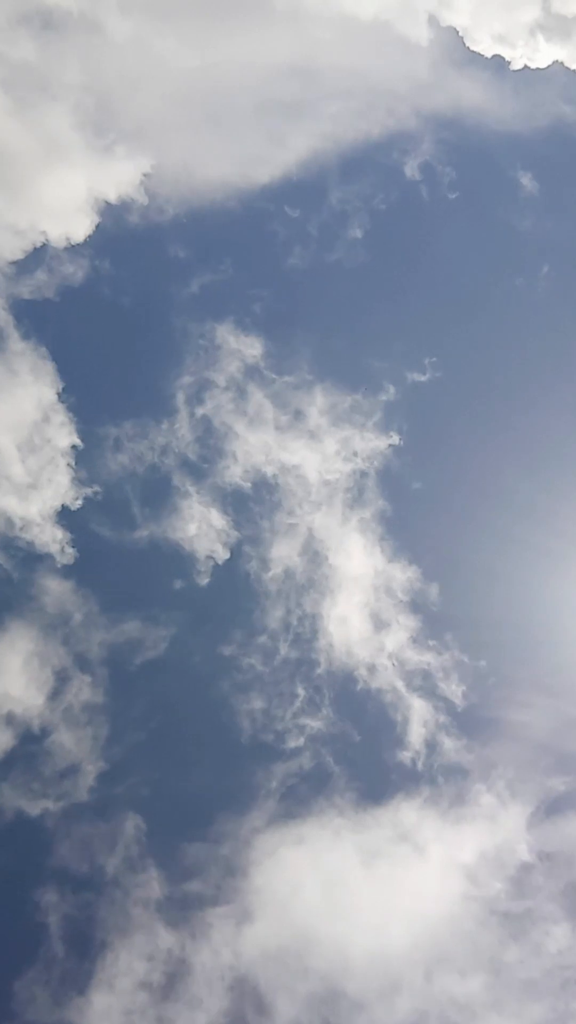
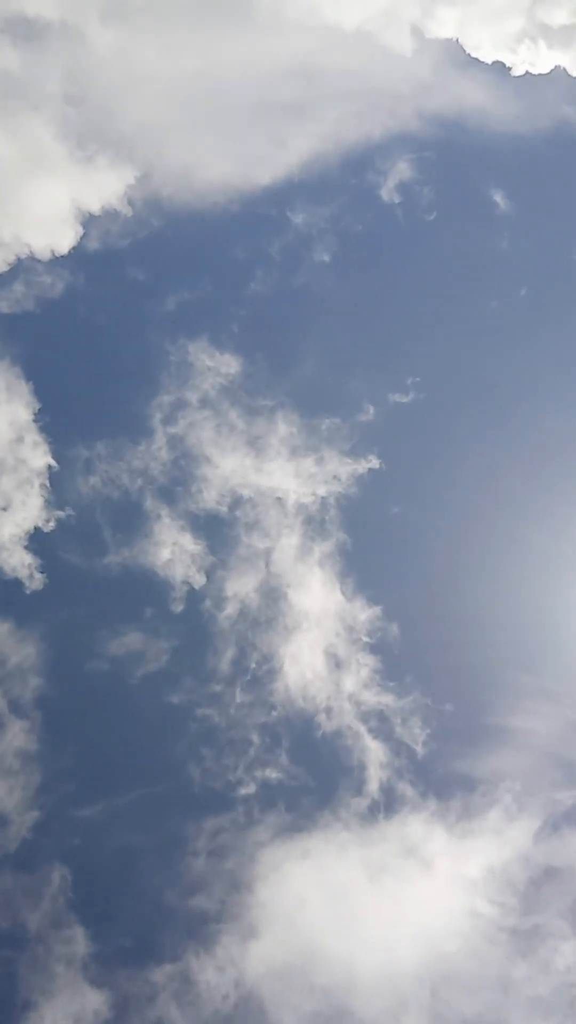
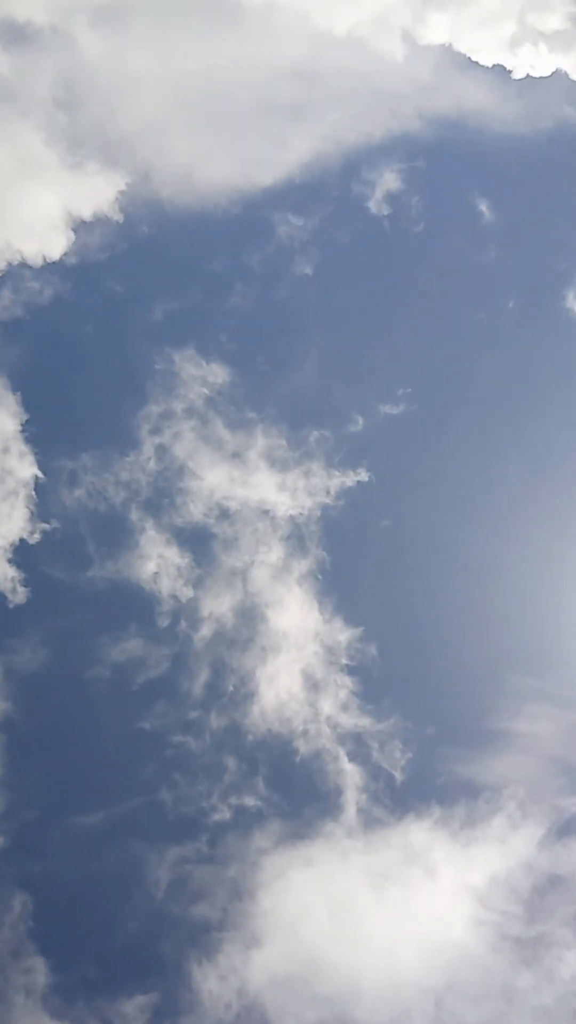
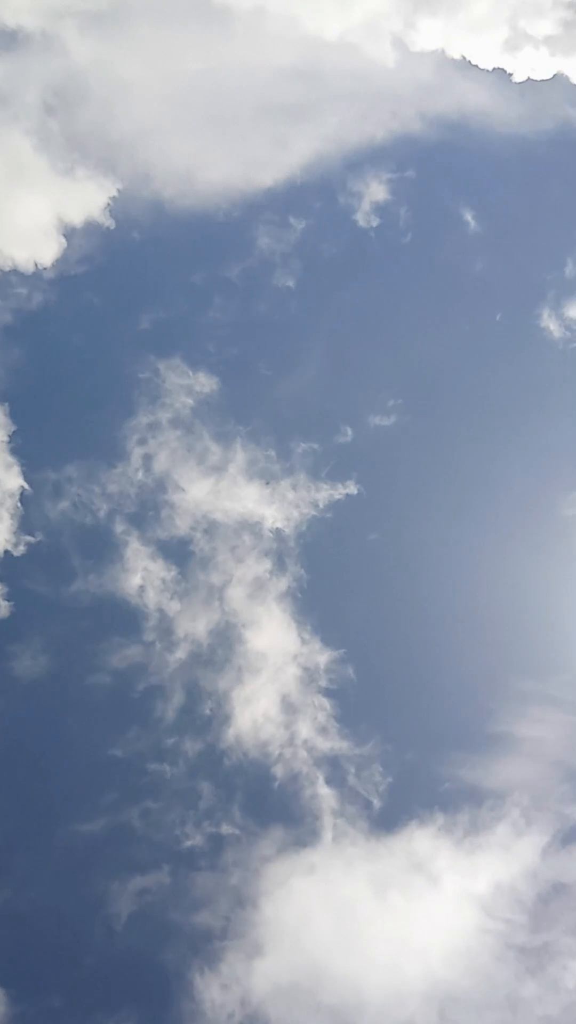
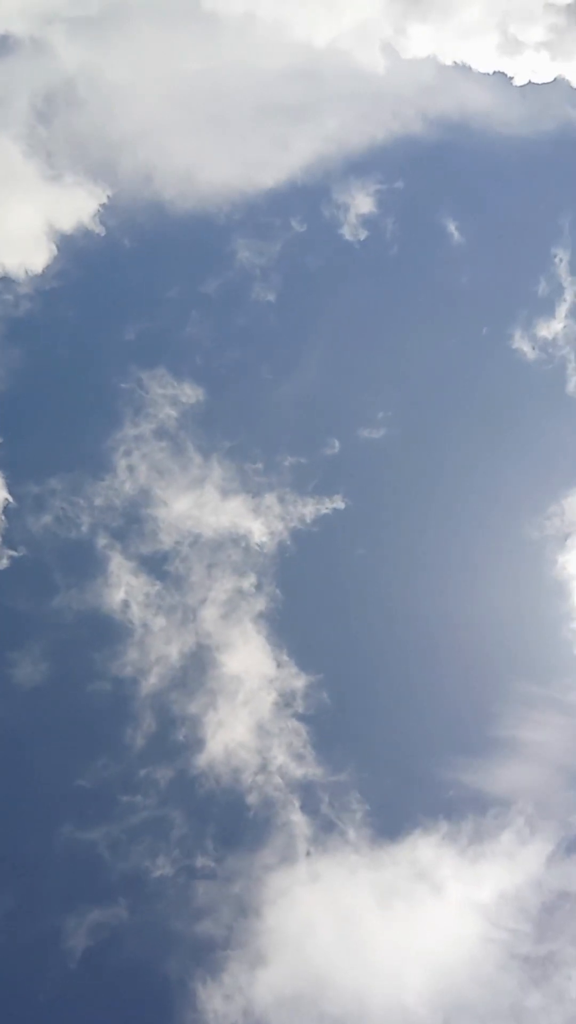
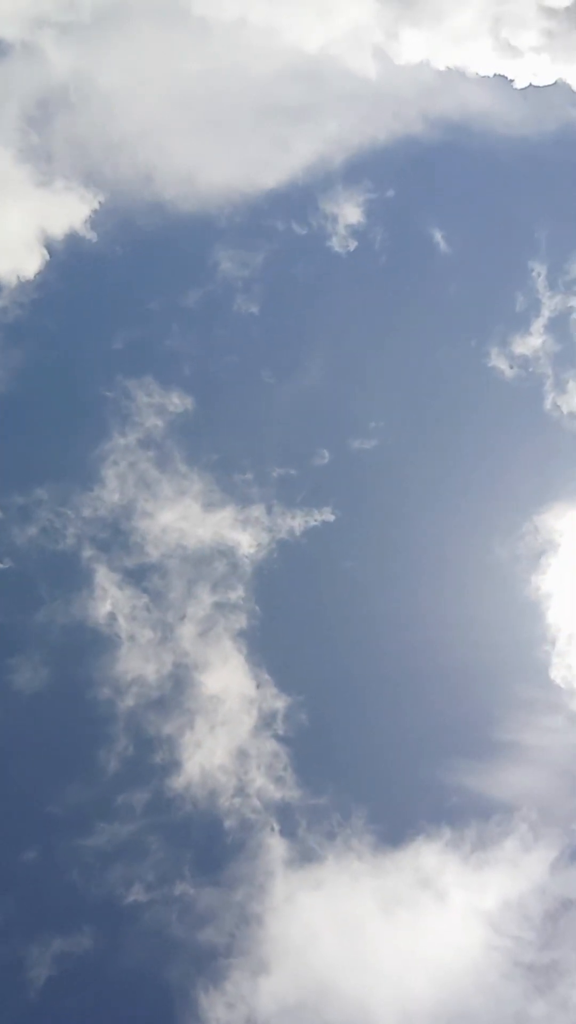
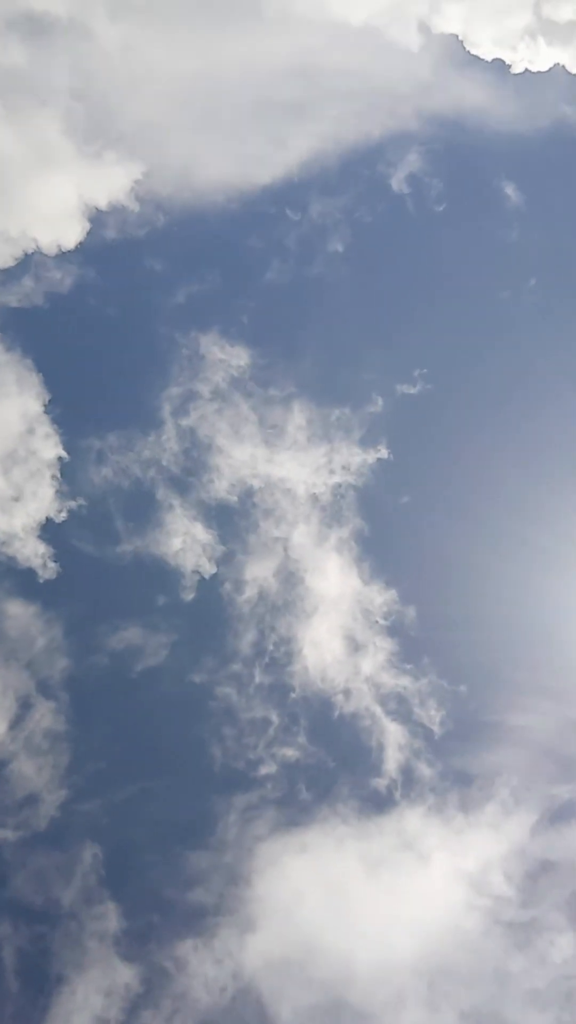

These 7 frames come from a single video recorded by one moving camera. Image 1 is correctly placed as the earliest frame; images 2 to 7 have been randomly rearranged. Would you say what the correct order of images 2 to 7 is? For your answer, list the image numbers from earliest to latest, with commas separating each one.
7, 2, 3, 4, 5, 6
